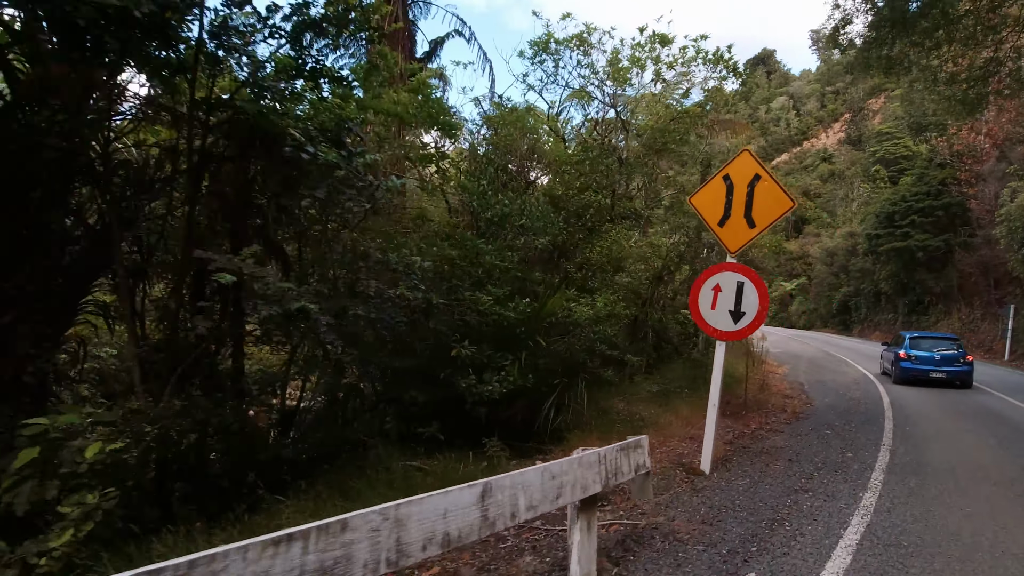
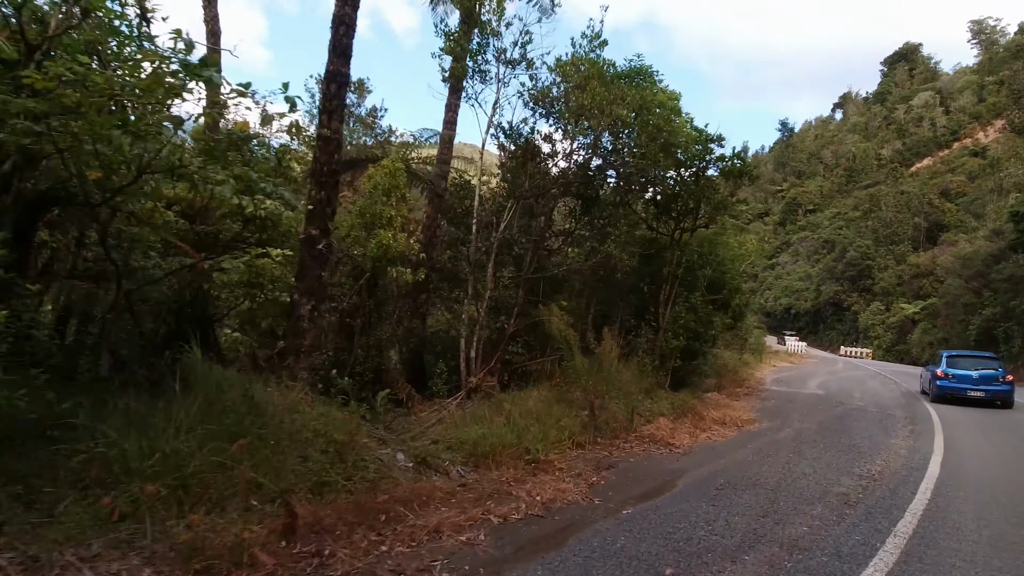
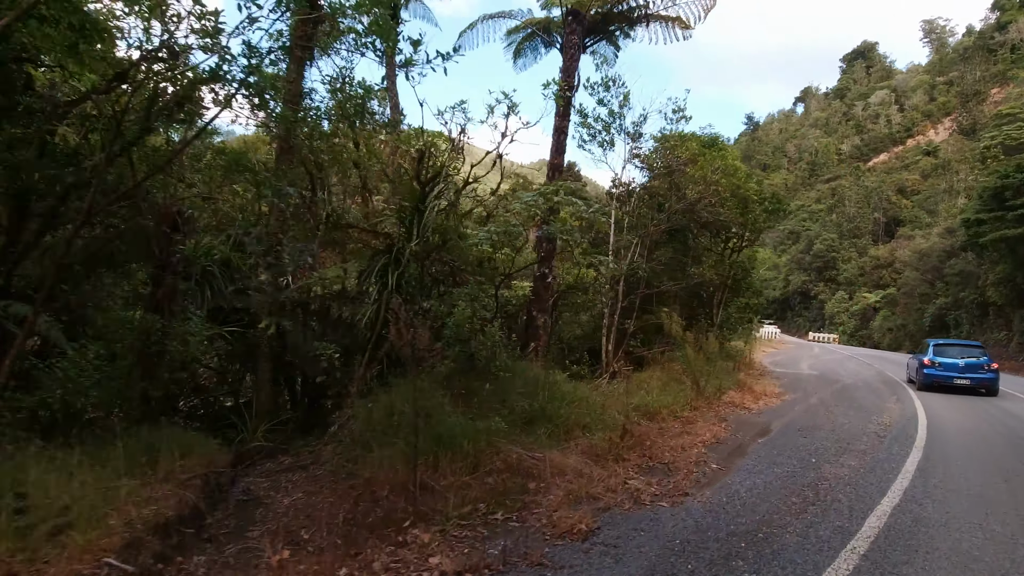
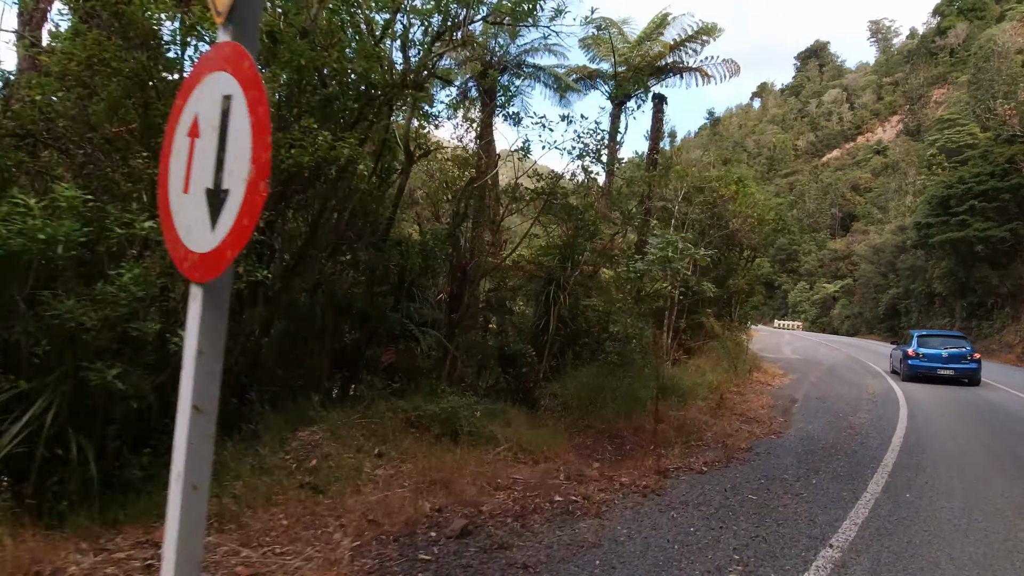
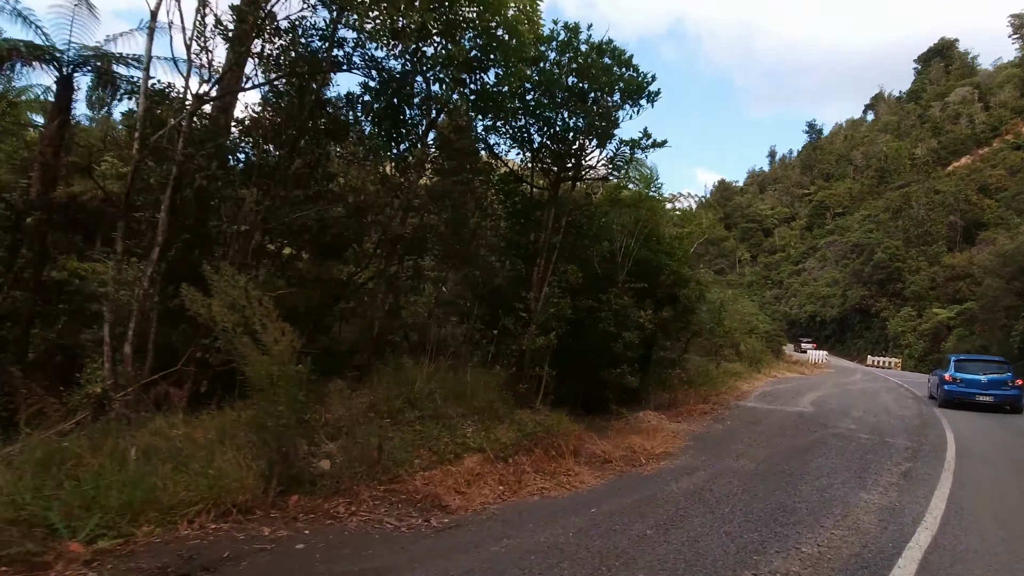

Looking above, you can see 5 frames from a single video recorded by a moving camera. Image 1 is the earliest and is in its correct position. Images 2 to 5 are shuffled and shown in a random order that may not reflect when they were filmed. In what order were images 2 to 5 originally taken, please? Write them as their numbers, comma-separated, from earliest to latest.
4, 3, 2, 5
